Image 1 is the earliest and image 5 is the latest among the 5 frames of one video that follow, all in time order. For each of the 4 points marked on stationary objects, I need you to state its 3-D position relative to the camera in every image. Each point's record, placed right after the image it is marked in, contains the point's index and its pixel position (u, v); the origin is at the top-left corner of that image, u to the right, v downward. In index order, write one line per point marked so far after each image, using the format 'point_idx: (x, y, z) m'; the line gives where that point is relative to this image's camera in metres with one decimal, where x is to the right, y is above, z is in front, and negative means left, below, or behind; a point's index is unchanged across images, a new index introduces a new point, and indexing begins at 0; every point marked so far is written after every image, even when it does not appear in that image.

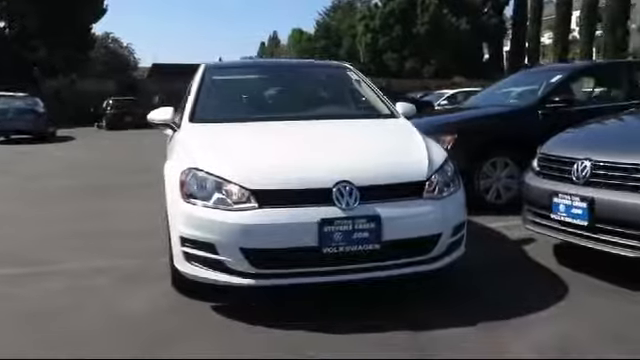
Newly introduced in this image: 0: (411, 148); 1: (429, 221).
0: (+0.6, +0.2, +4.8) m
1: (+0.6, -0.2, +4.4) m
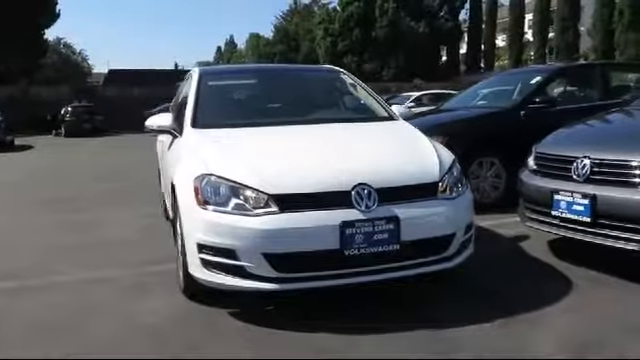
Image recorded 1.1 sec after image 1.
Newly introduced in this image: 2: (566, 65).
0: (+0.6, +0.2, +4.8) m
1: (+0.7, -0.2, +4.5) m
2: (+2.3, +1.1, +7.2) m
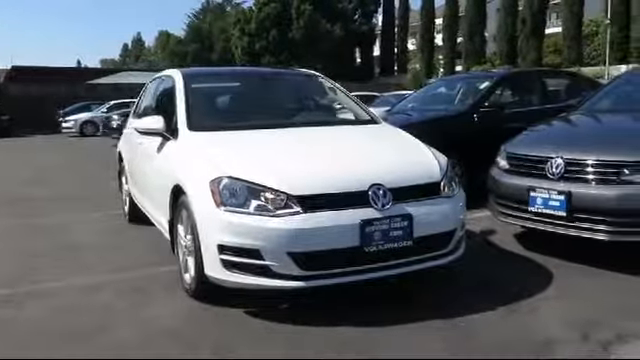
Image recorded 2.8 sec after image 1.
0: (+0.6, +0.2, +5.1) m
1: (+0.8, -0.2, +4.8) m
2: (+1.9, +1.1, +7.8) m
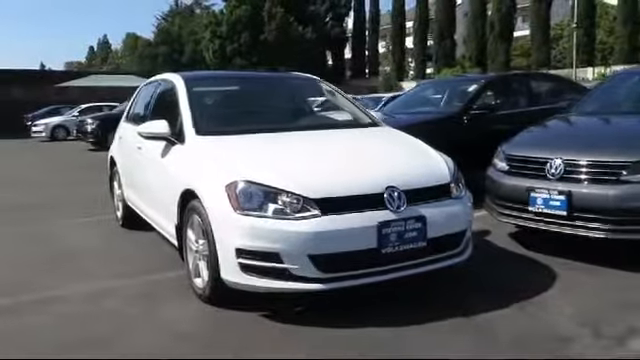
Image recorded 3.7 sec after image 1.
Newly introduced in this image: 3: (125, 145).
0: (+0.7, +0.2, +5.2) m
1: (+0.9, -0.2, +4.9) m
2: (+1.8, +1.1, +7.9) m
3: (-1.7, +0.3, +6.6) m
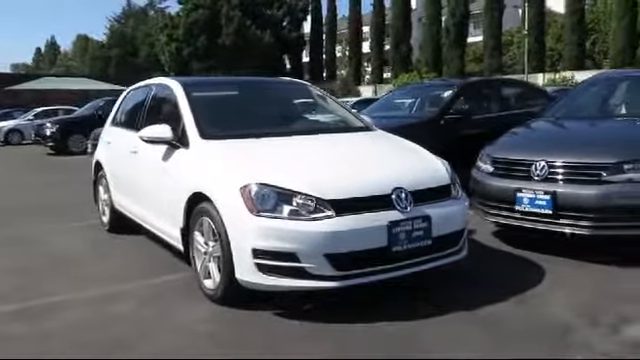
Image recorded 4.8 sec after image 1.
0: (+0.7, +0.2, +5.5) m
1: (+0.9, -0.2, +5.2) m
2: (+1.6, +1.1, +8.3) m
3: (-1.8, +0.3, +6.6) m
